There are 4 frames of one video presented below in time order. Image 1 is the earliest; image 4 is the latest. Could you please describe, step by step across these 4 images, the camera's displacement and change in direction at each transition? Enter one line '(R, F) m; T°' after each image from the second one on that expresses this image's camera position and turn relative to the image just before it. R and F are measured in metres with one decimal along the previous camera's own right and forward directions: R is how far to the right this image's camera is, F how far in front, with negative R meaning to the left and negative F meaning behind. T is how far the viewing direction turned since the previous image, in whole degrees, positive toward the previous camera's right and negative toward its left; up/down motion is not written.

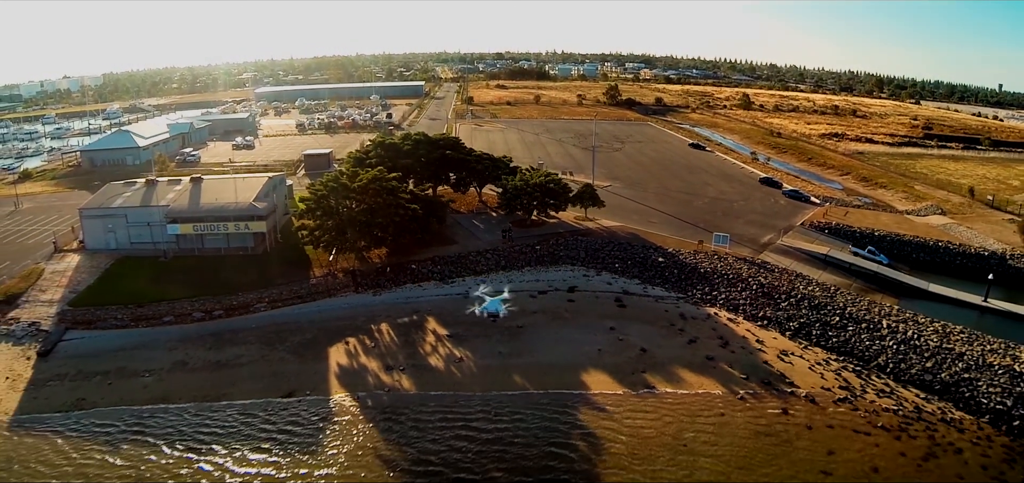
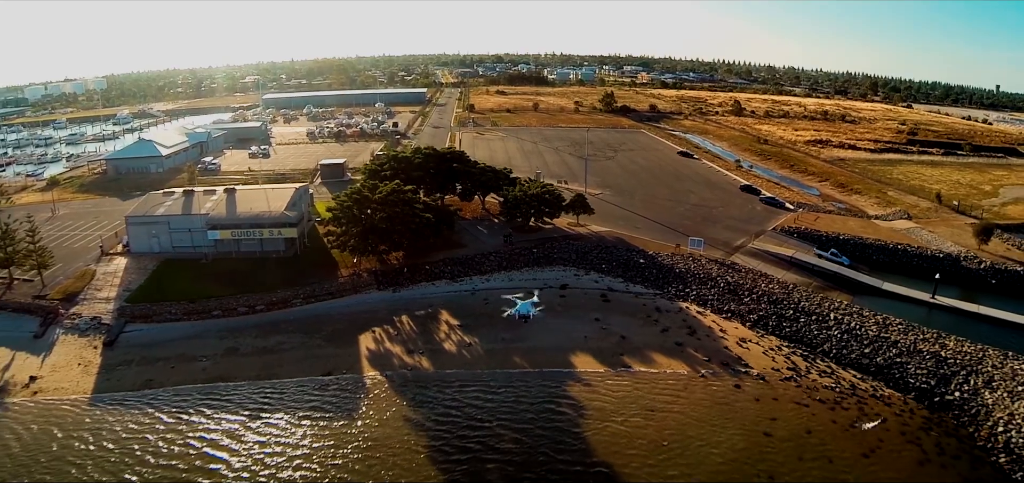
(0.0, -3.0) m; 0°
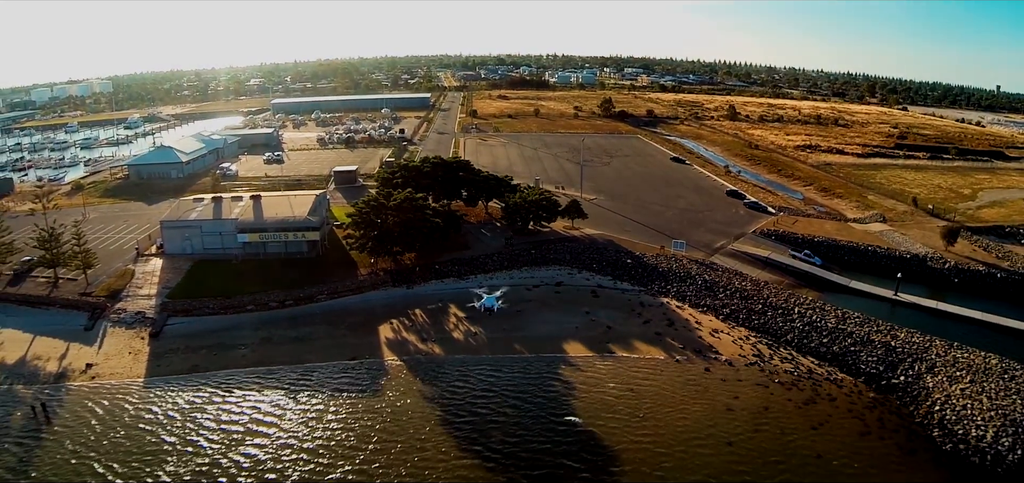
(+0.1, -2.7) m; 0°
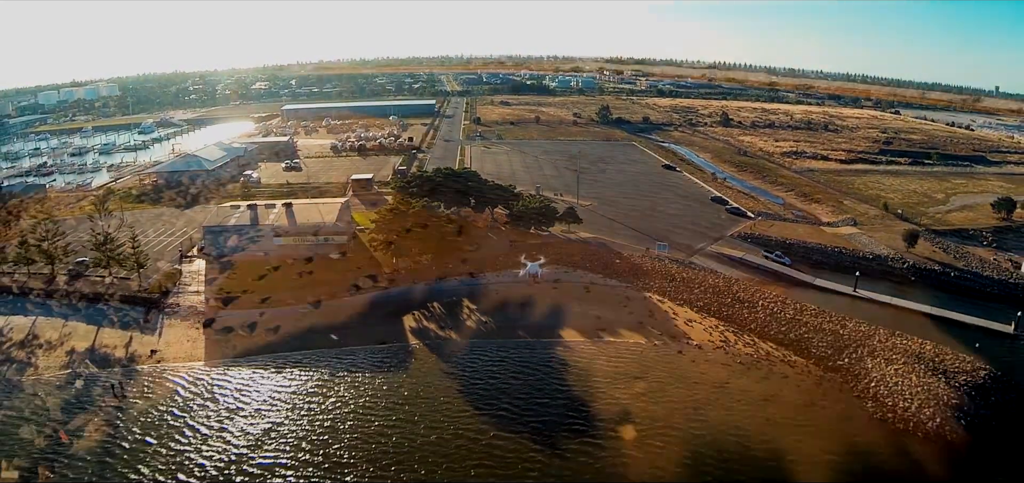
(-0.1, -3.9) m; 0°
